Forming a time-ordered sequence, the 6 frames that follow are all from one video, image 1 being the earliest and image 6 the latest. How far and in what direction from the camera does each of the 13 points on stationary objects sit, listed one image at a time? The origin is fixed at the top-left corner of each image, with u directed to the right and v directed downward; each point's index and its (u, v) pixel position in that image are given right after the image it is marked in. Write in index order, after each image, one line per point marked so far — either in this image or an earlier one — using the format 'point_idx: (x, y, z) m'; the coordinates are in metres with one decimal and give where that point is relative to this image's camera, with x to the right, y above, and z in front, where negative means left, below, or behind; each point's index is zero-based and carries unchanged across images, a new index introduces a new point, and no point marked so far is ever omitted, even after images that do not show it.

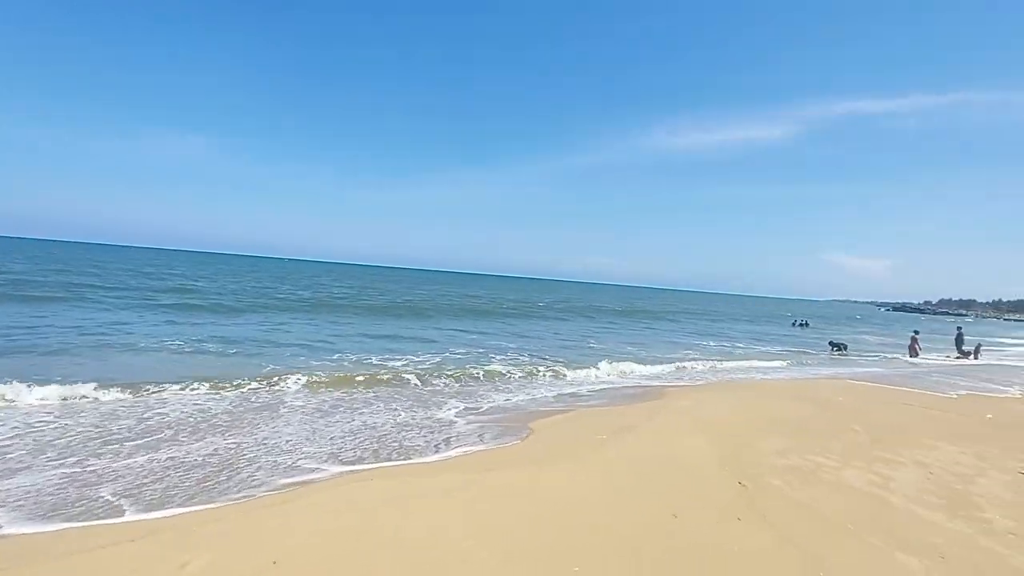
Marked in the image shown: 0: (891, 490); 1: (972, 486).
0: (+4.3, -2.3, +5.9) m
1: (+5.5, -2.4, +6.2) m
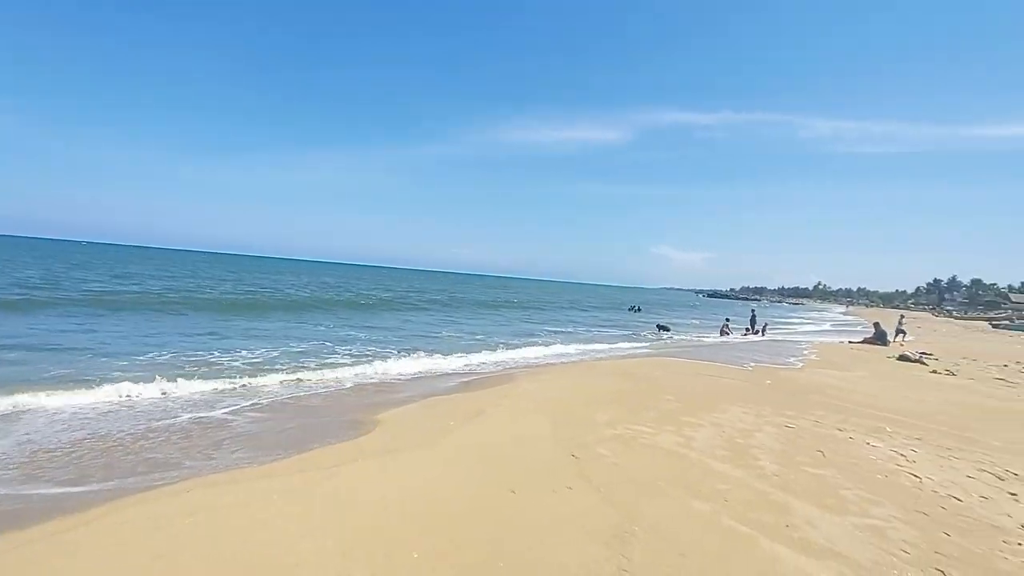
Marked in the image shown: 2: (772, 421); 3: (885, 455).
0: (+2.4, -2.1, +6.8) m
1: (+3.5, -2.2, +7.4) m
2: (+4.3, -2.2, +8.6) m
3: (+5.4, -2.4, +7.4) m
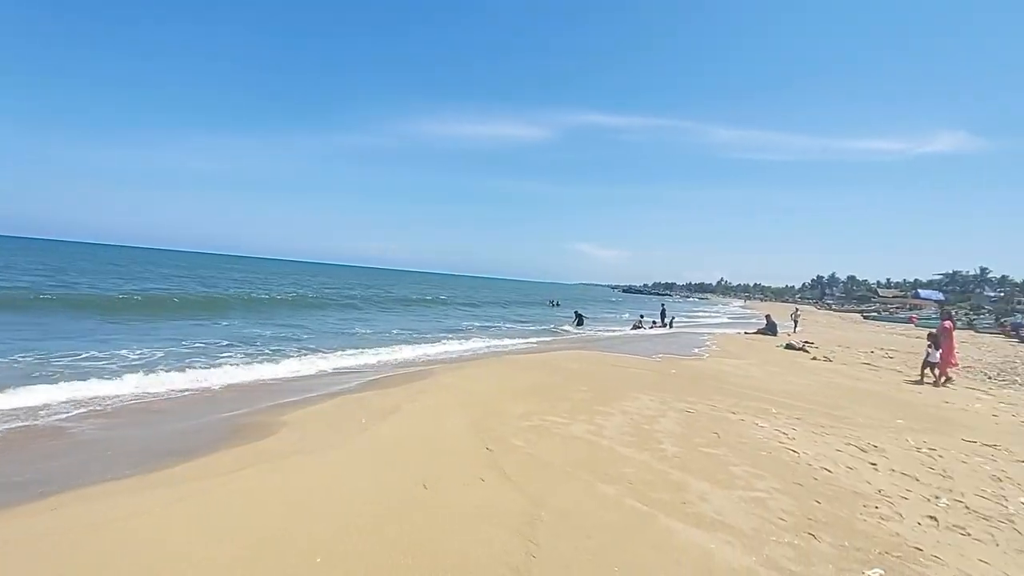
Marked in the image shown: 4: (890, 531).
0: (+1.2, -2.0, +7.1) m
1: (+2.2, -2.1, +7.9) m
2: (+2.9, -2.1, +9.1) m
3: (+4.1, -2.3, +8.2) m
4: (+3.9, -2.5, +5.2) m
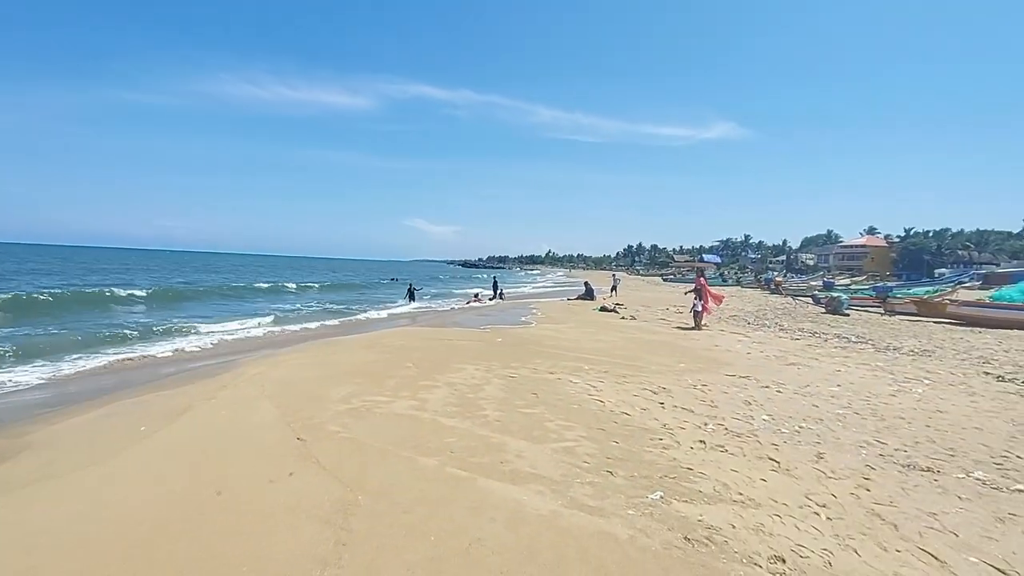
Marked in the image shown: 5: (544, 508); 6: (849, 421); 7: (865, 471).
0: (-1.2, -1.7, +7.1) m
1: (-0.5, -1.6, +8.2) m
2: (-0.3, -1.6, +9.5) m
3: (+1.2, -1.8, +9.0) m
4: (+1.9, -2.0, +6.1) m
5: (+0.3, -2.0, +4.6) m
6: (+5.4, -2.1, +8.3) m
7: (+4.3, -2.2, +6.3) m
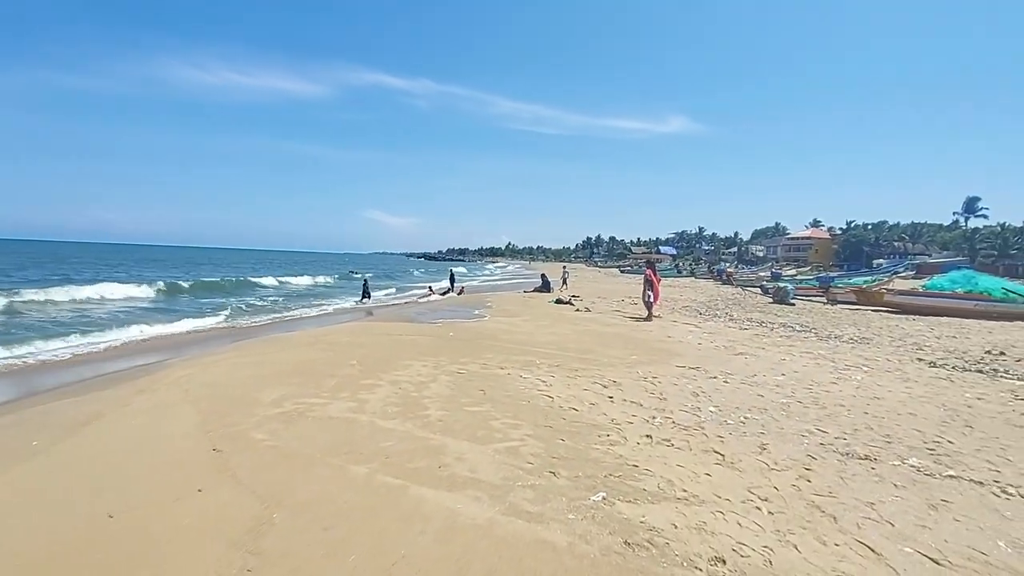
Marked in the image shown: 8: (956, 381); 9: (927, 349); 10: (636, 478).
0: (-1.9, -1.6, +6.7) m
1: (-1.3, -1.6, +7.8) m
2: (-1.2, -1.5, +9.2) m
3: (+0.3, -1.6, +8.8) m
4: (+1.2, -1.9, +6.0) m
5: (-0.3, -1.9, +4.3) m
6: (+4.6, -2.0, +8.4) m
7: (+3.6, -2.1, +6.3) m
8: (+9.7, -2.0, +11.2) m
9: (+12.9, -1.9, +15.9) m
10: (+1.3, -2.0, +5.4) m
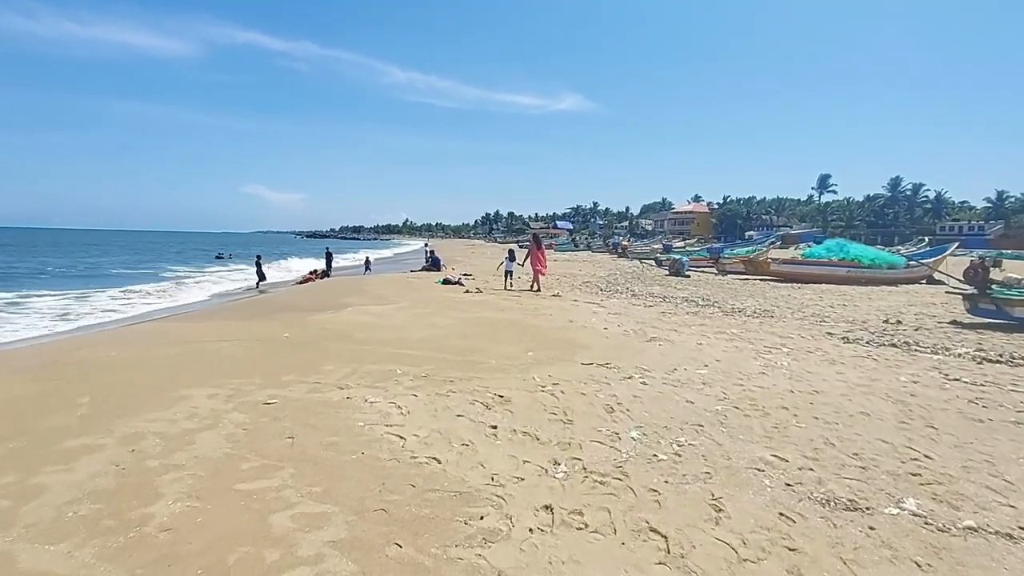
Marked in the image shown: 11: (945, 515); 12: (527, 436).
0: (-3.4, -1.6, +3.5) m
1: (-3.0, -1.5, +4.6) m
2: (-3.1, -1.3, +6.0) m
3: (-1.6, -1.5, +5.9) m
4: (-0.1, -1.8, +3.3) m
5: (-1.3, -1.9, +1.4) m
6: (+2.7, -1.7, +6.3) m
7: (+2.2, -1.9, +4.1) m
8: (+7.2, -1.4, +10.1) m
9: (+9.4, -1.0, +15.3) m
10: (+0.1, -1.9, +2.7) m
11: (+3.8, -2.0, +4.5) m
12: (+0.2, -1.6, +5.6) m
